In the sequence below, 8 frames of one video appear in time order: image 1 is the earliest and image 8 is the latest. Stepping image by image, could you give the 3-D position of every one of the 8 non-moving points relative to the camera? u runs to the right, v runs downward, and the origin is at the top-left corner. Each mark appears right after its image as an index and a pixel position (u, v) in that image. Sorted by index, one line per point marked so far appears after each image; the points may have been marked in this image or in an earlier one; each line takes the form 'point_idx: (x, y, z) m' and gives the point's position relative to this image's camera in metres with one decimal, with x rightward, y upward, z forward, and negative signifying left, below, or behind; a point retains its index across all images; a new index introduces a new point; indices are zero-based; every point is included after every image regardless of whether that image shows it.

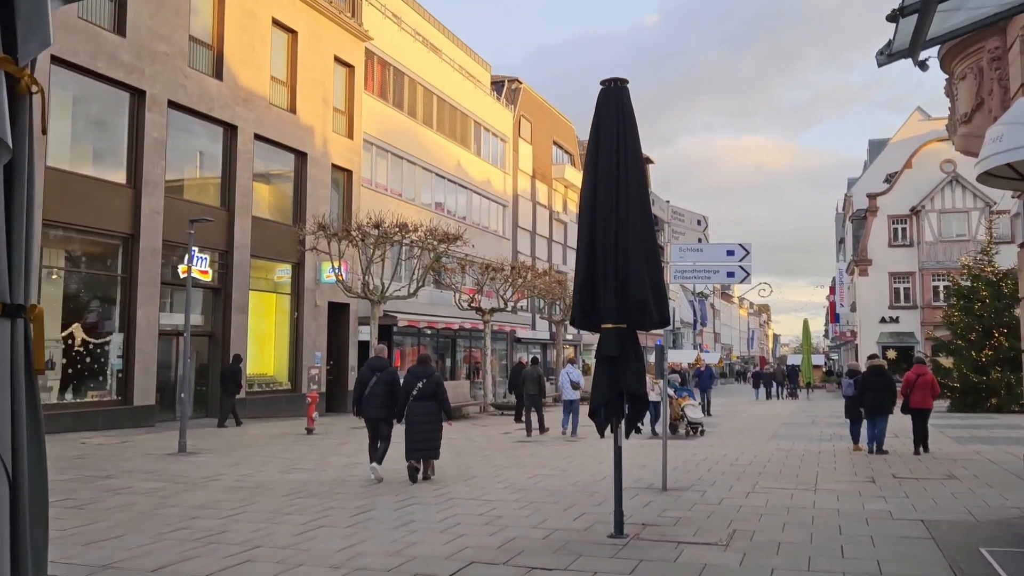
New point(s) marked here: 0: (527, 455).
0: (+0.3, -3.1, +15.8) m
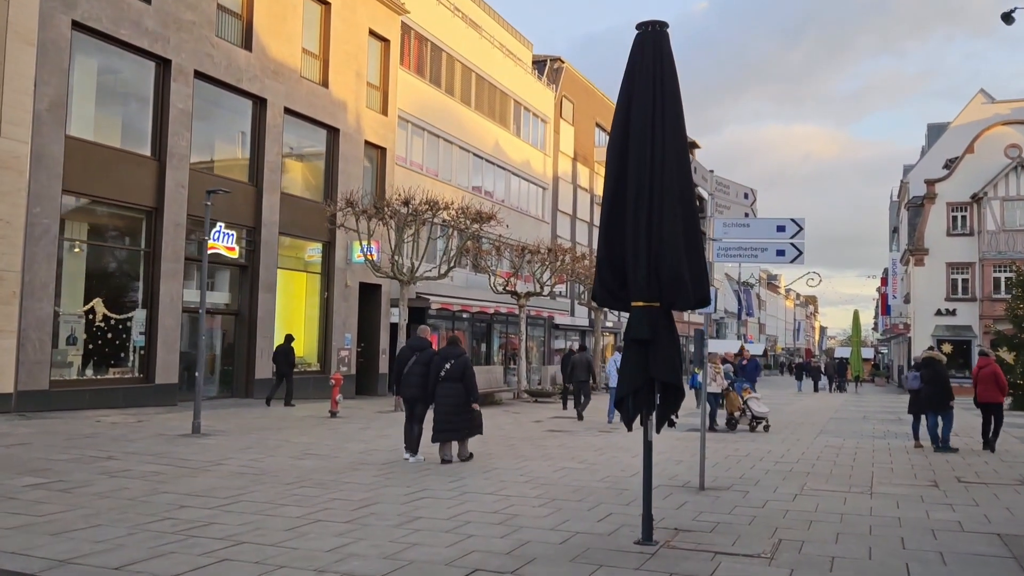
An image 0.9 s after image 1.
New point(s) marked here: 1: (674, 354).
0: (+0.8, -2.8, +14.9) m
1: (+1.3, -0.6, +6.9) m
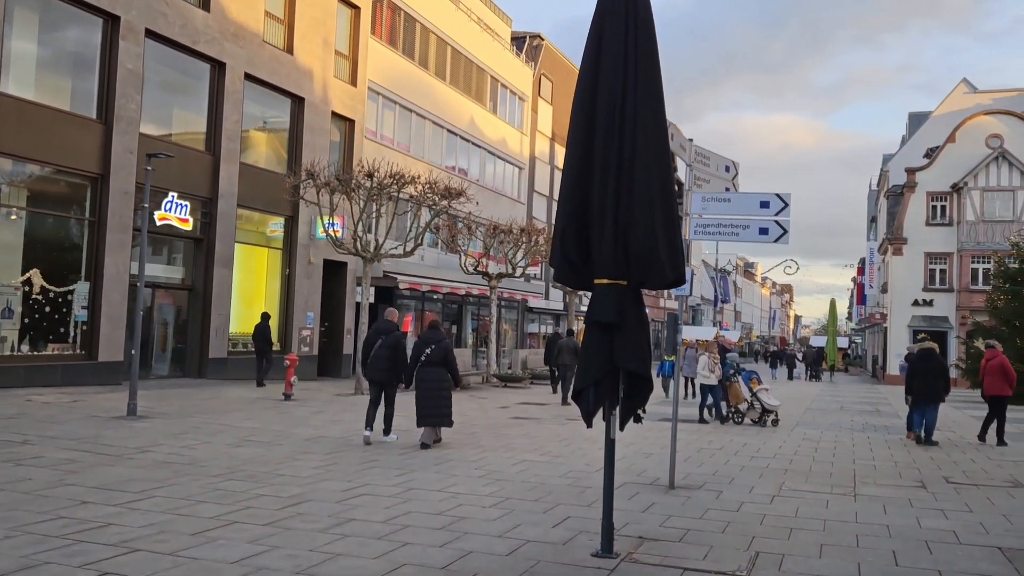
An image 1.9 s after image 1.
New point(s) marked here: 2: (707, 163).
0: (+0.1, -2.5, +14.0) m
1: (+0.9, -0.4, +6.0) m
2: (+2.2, +1.4, +9.7) m
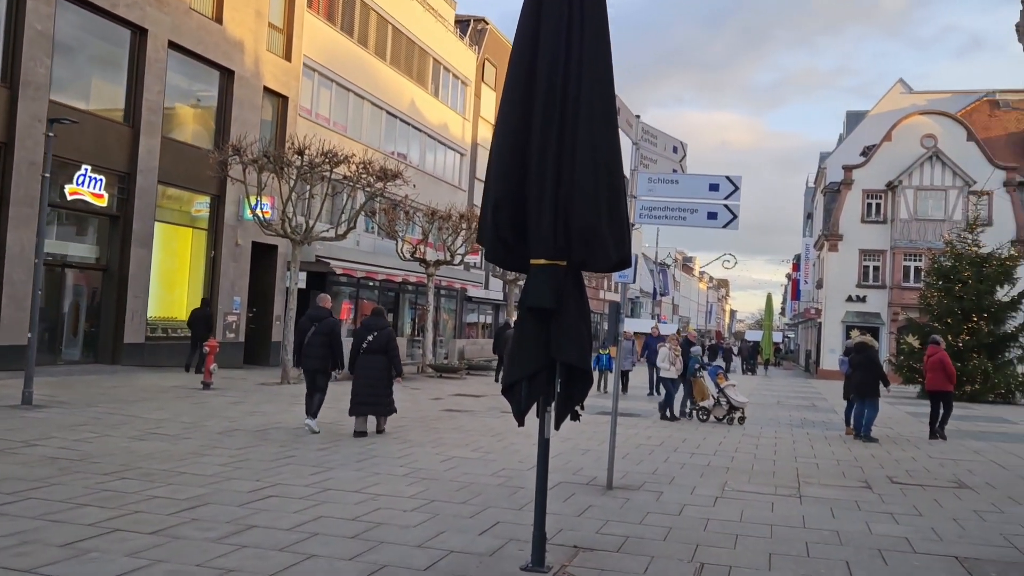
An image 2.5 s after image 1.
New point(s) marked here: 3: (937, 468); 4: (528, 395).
0: (-1.0, -2.2, +13.3) m
1: (+0.4, -0.3, +5.4) m
2: (+1.5, +1.6, +9.1) m
3: (+5.5, -2.3, +10.9) m
4: (+0.1, -0.7, +5.5) m
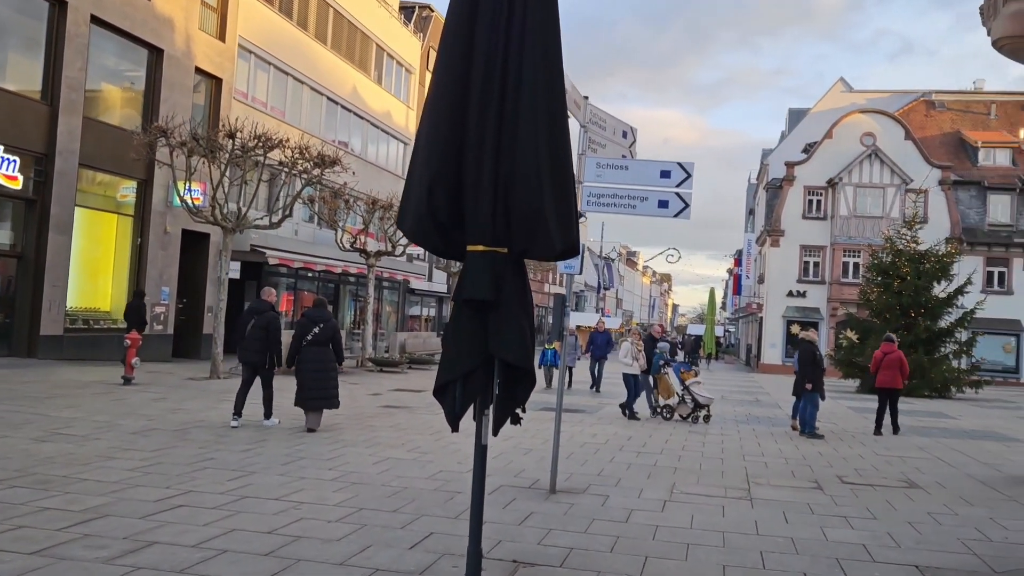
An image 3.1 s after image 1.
0: (-1.9, -2.1, +12.7) m
1: (+0.1, -0.2, +4.8) m
2: (+0.9, +1.6, +8.6) m
3: (+4.7, -2.3, +10.7) m
4: (-0.3, -0.6, +4.9) m
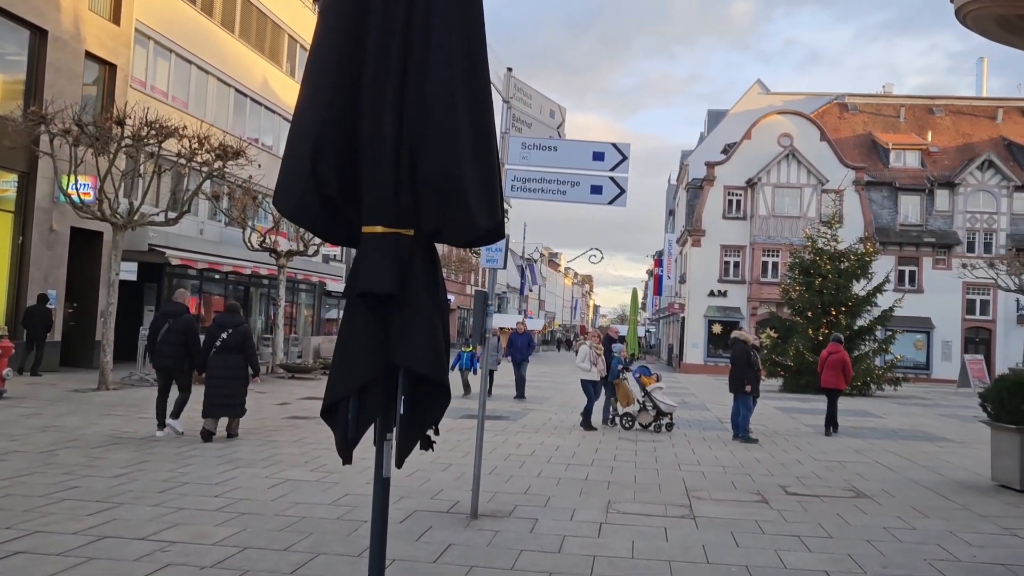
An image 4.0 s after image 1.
0: (-3.0, -2.1, +11.5) m
1: (-0.4, -0.2, +3.9) m
2: (+0.2, +1.7, +7.7) m
3: (+3.7, -2.2, +10.1) m
4: (-0.7, -0.6, +3.9) m
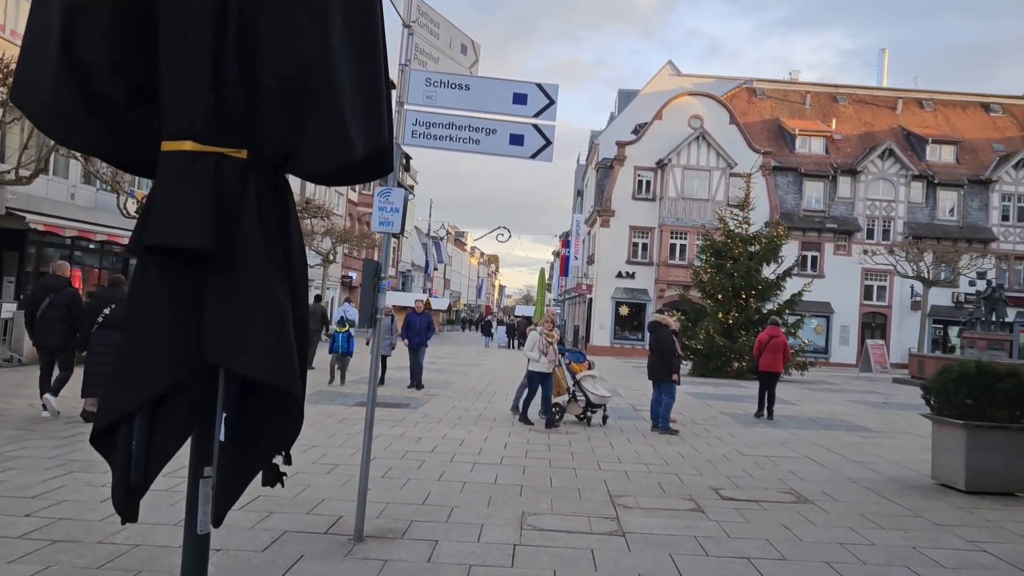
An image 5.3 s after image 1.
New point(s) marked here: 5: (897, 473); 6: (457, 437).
0: (-4.2, -1.7, +9.8) m
1: (-0.7, 0.0, +2.5) m
2: (-0.6, +1.9, +6.3) m
3: (+2.7, -2.0, +9.1) m
4: (-1.0, -0.5, +2.5) m
5: (+4.3, -2.1, +9.4) m
6: (-0.7, -1.9, +10.6) m
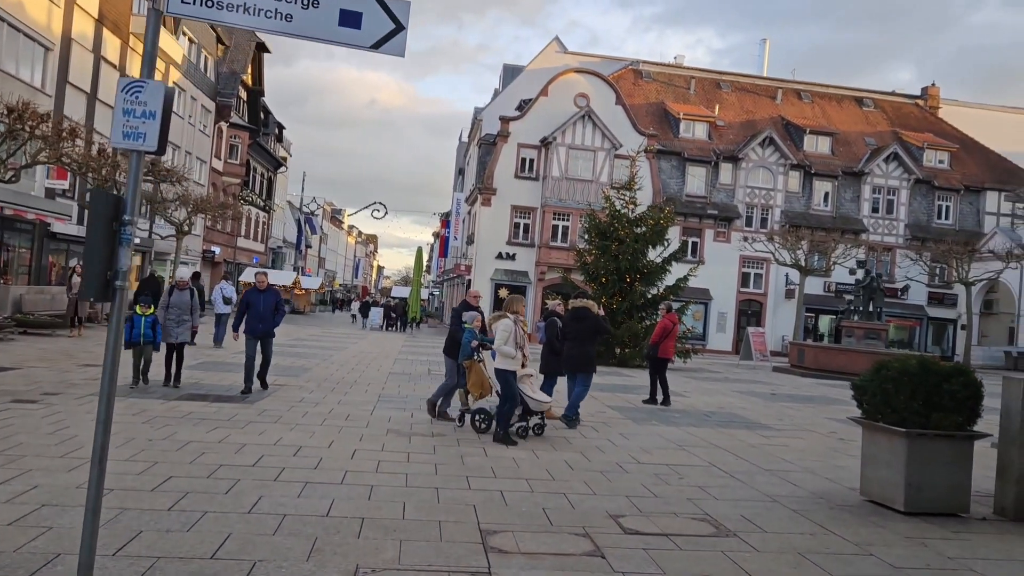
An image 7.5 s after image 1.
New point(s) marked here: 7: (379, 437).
0: (-5.5, -1.4, +7.2) m
1: (-1.0, +0.1, +0.4) m
2: (-1.4, +2.1, +4.1) m
3: (+1.3, -1.8, +7.5) m
4: (-1.3, -0.3, +0.3) m
5: (+2.9, -1.9, +8.0) m
6: (-2.2, -1.6, +8.4) m
7: (-1.5, -1.6, +9.4) m
